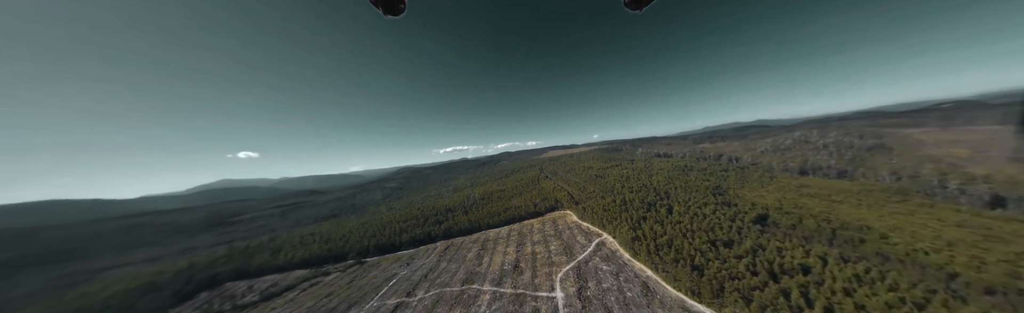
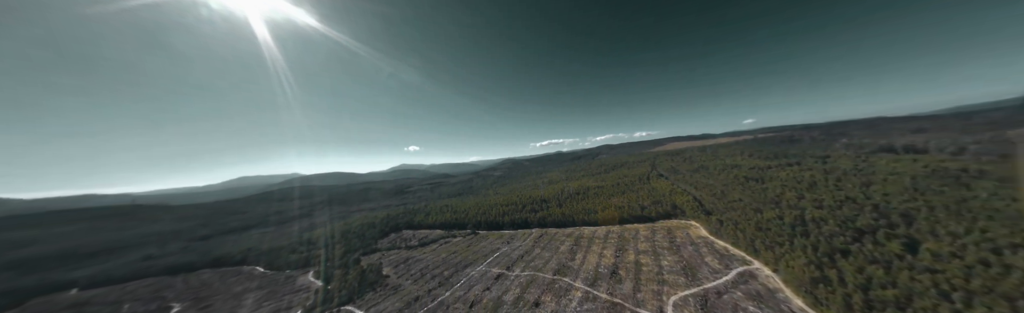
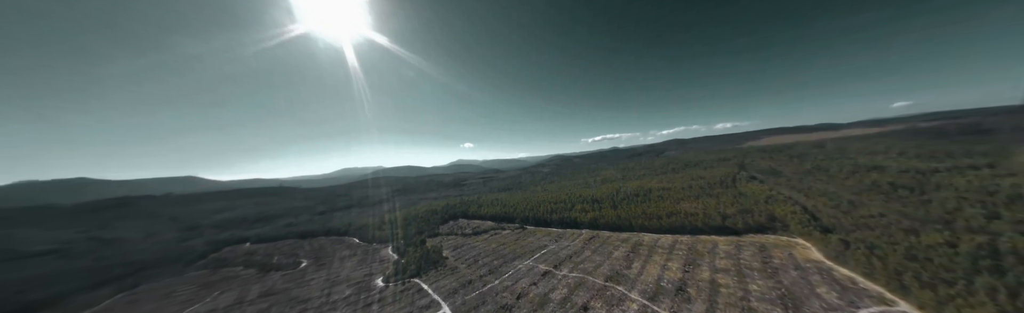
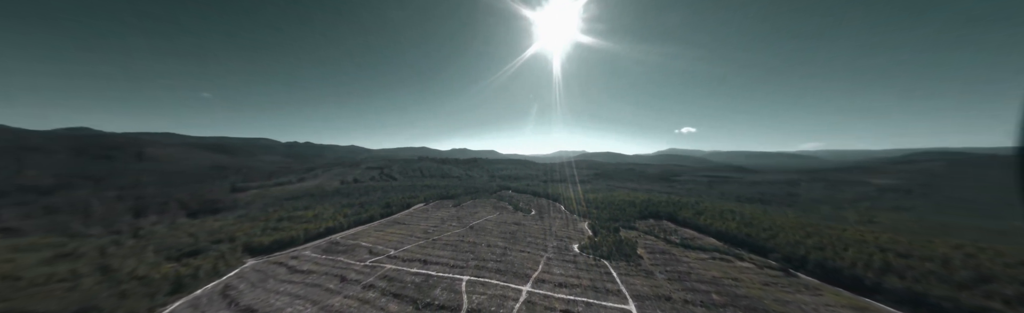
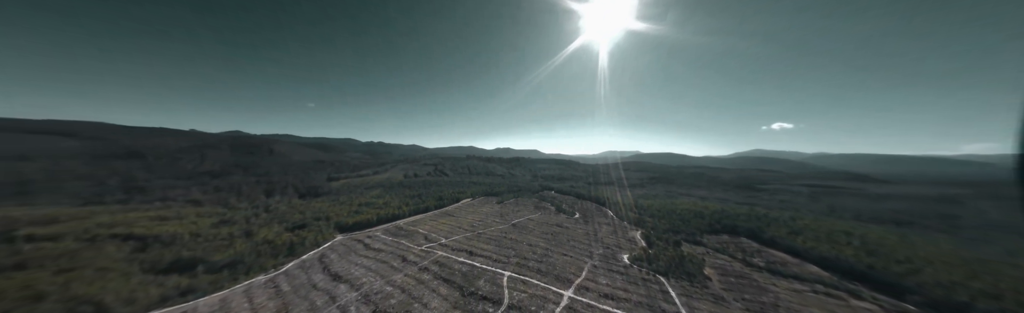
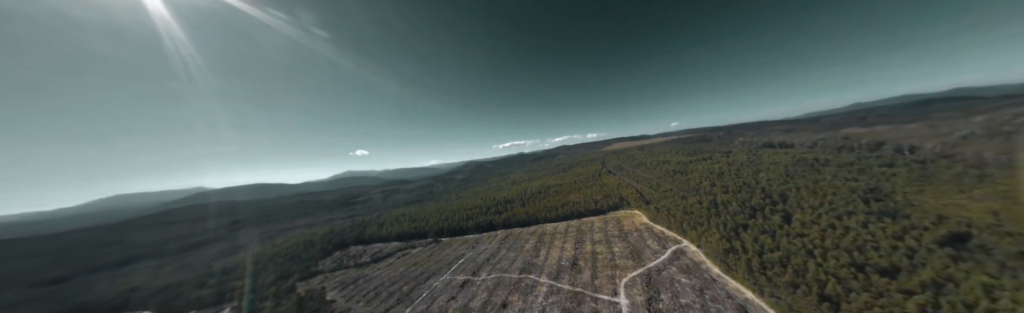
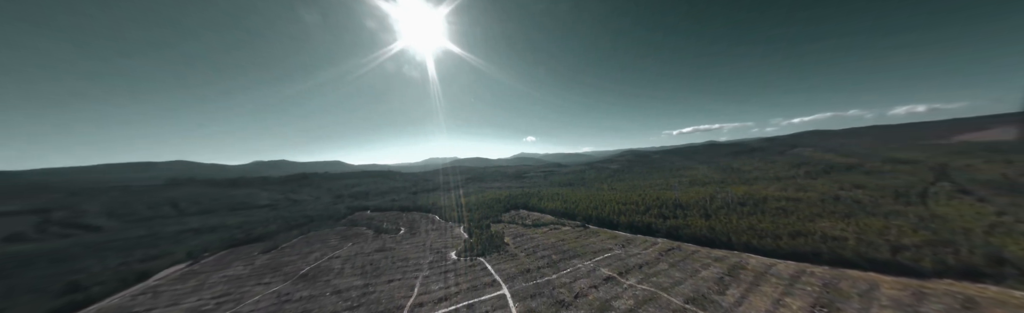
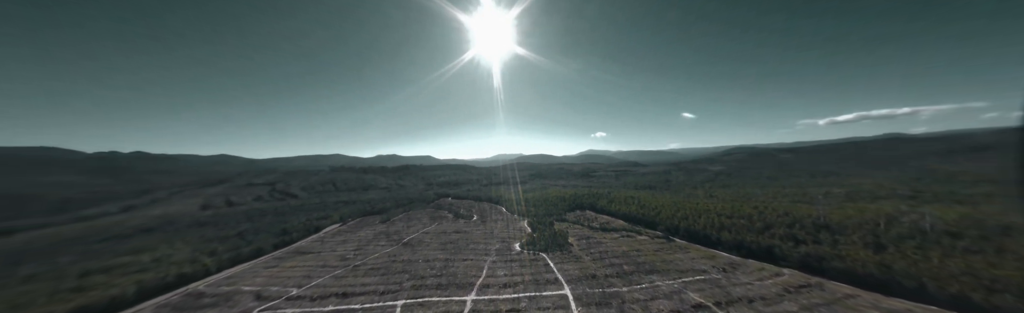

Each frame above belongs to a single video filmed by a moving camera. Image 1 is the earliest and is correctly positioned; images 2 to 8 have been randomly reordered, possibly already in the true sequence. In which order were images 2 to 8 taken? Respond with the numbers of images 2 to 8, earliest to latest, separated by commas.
6, 2, 3, 7, 8, 4, 5
